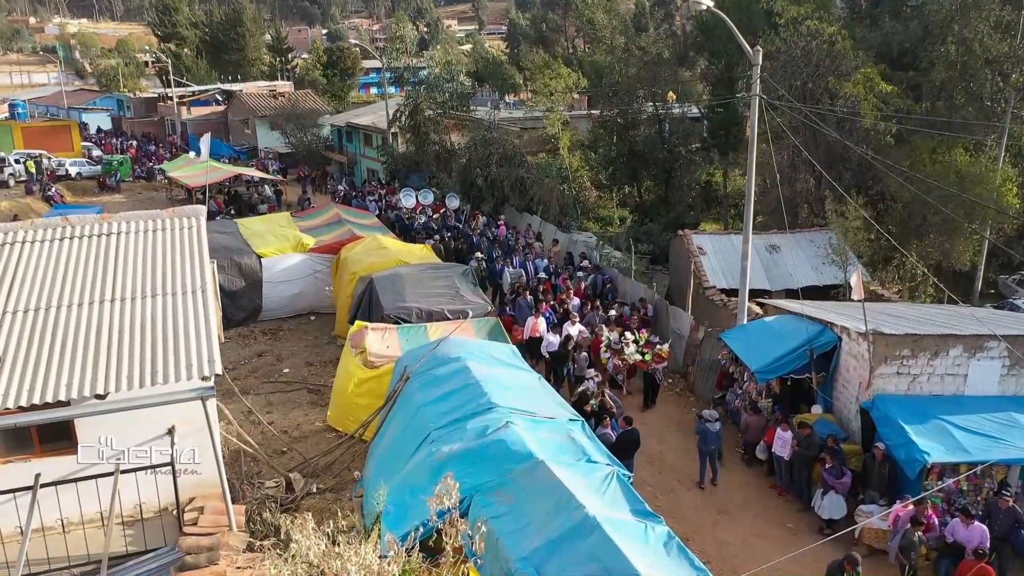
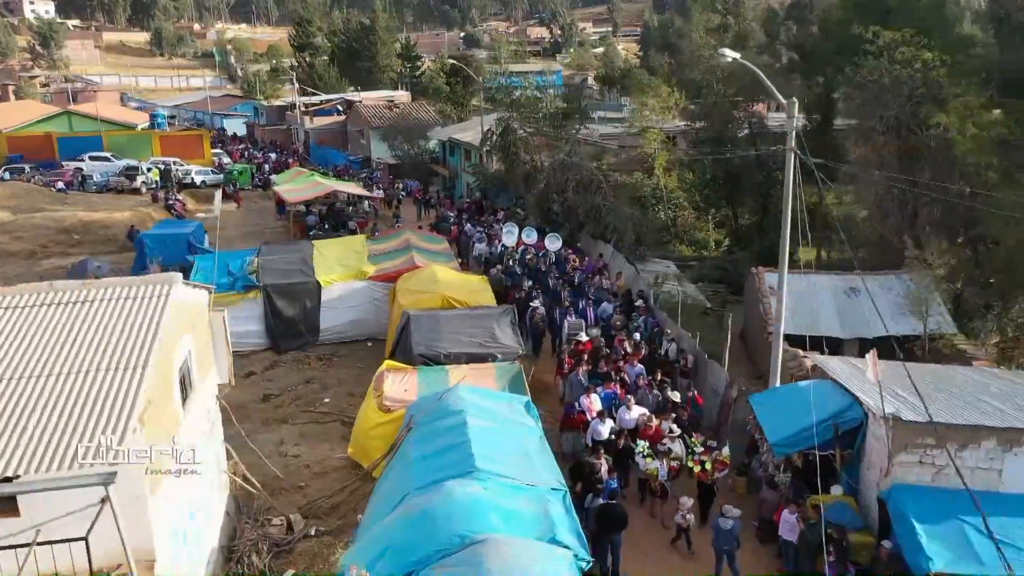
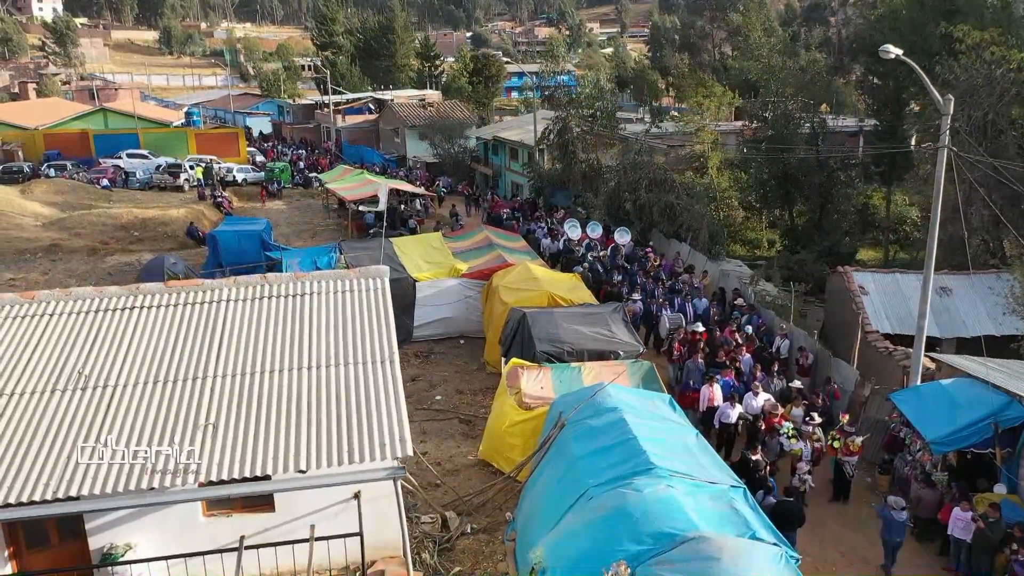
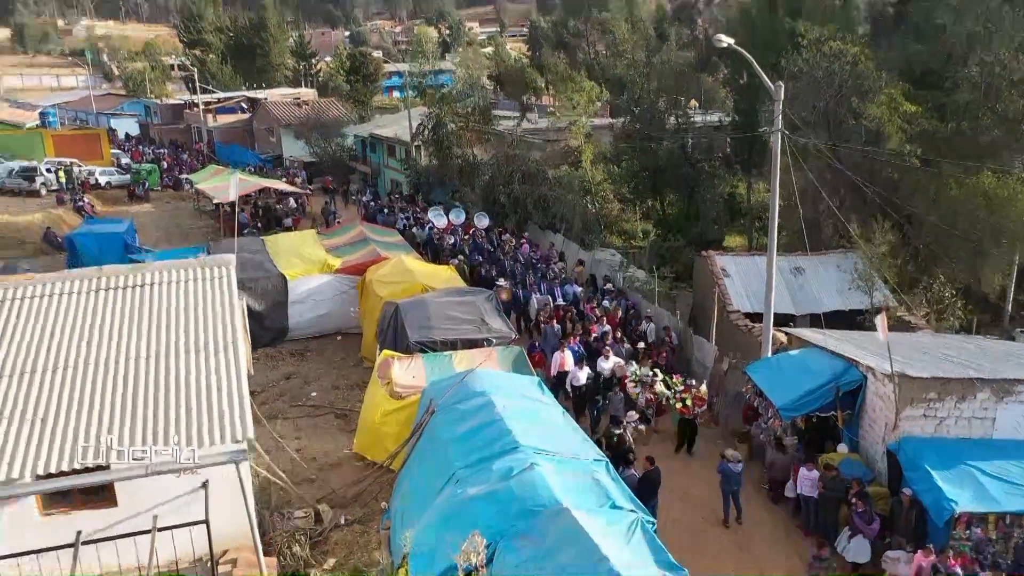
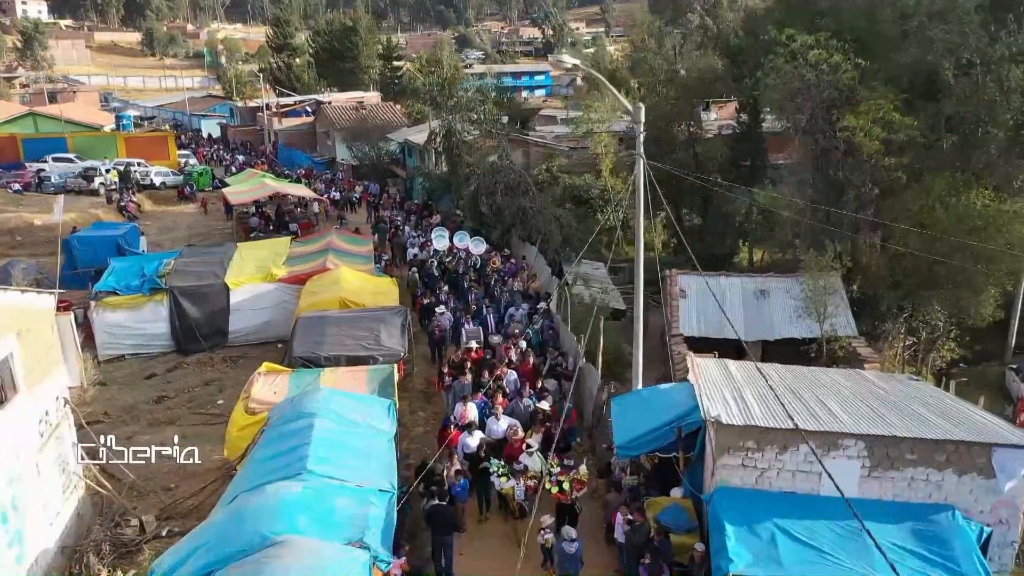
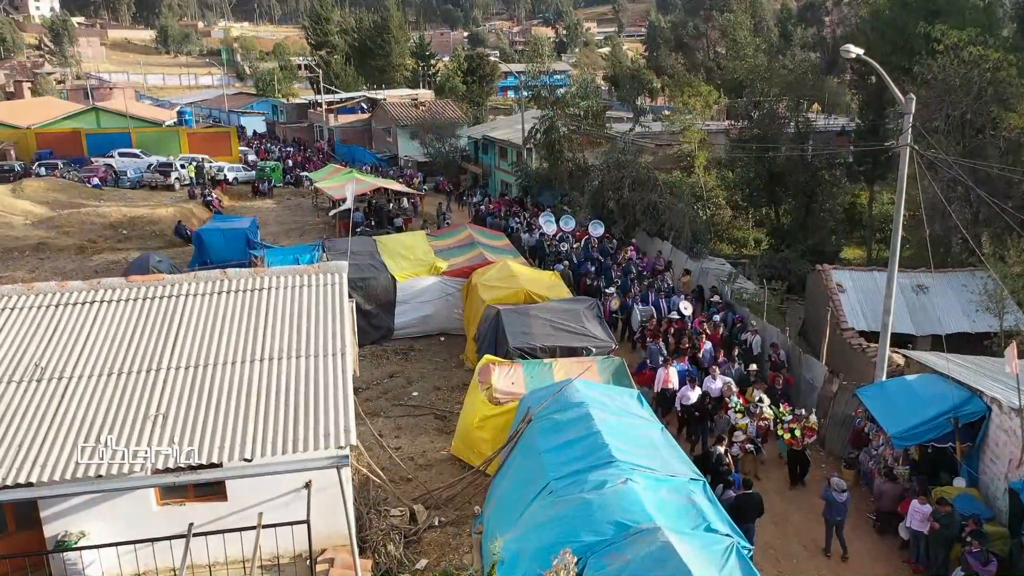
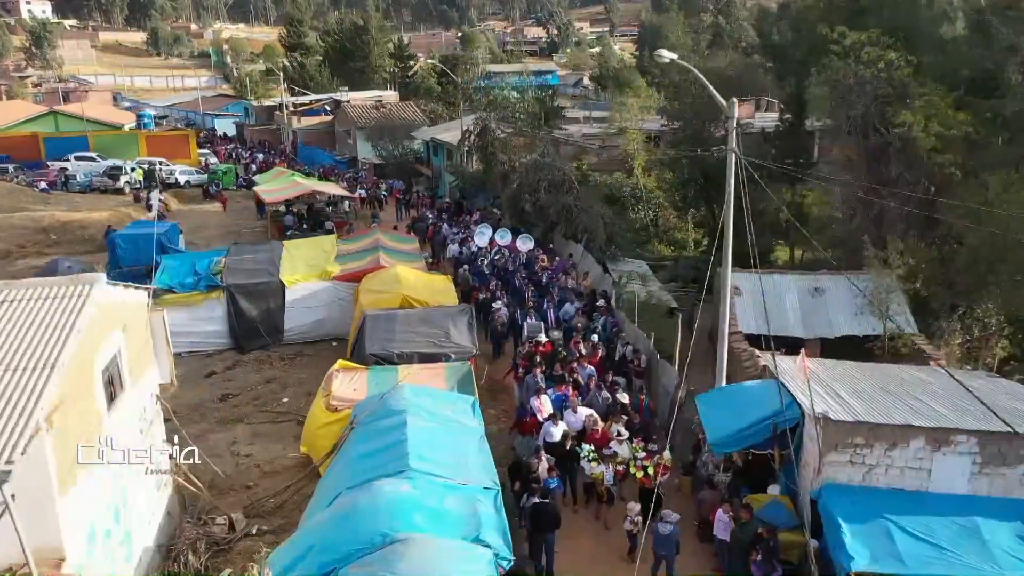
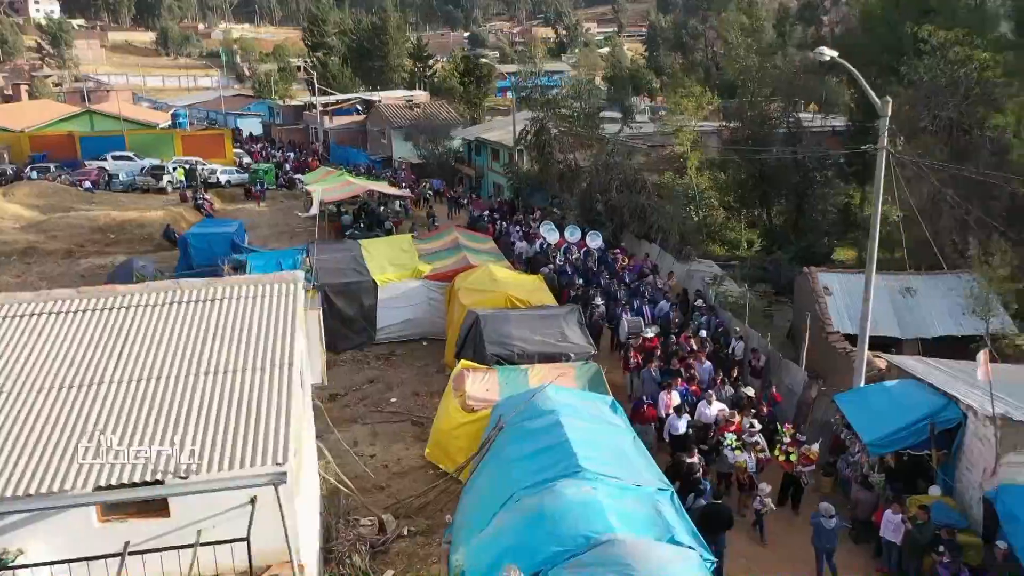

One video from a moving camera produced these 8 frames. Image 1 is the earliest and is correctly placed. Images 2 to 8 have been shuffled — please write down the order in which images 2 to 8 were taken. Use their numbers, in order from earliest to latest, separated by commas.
4, 6, 3, 8, 2, 7, 5
